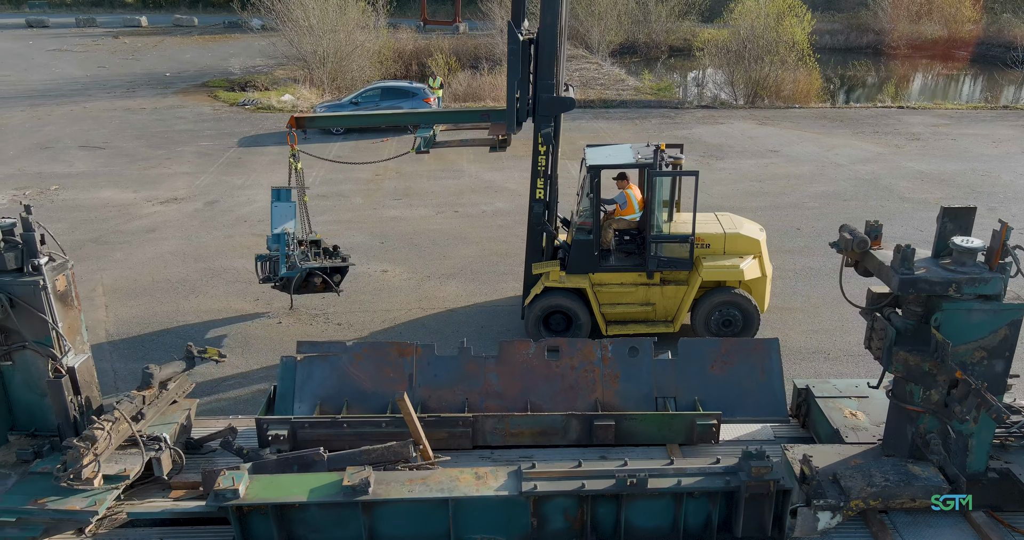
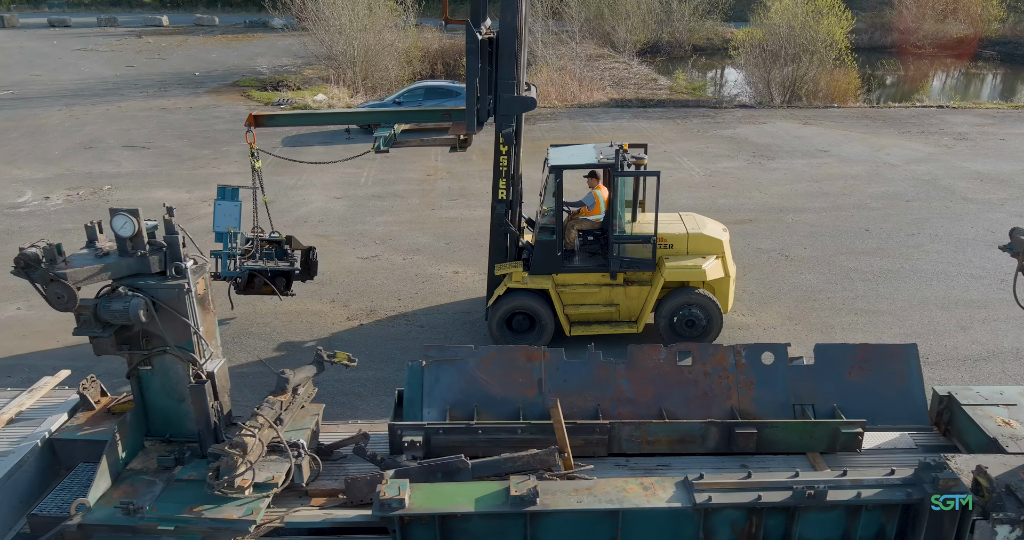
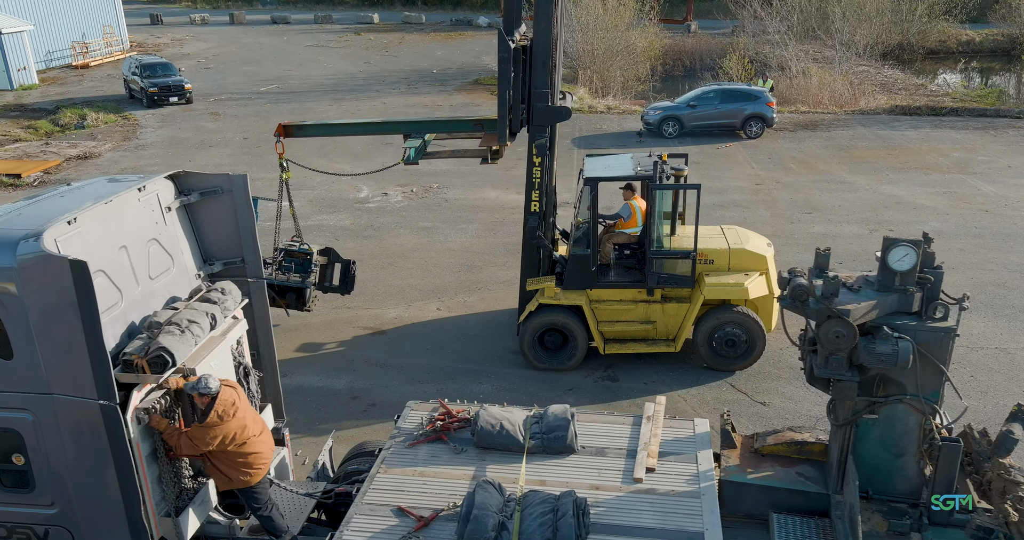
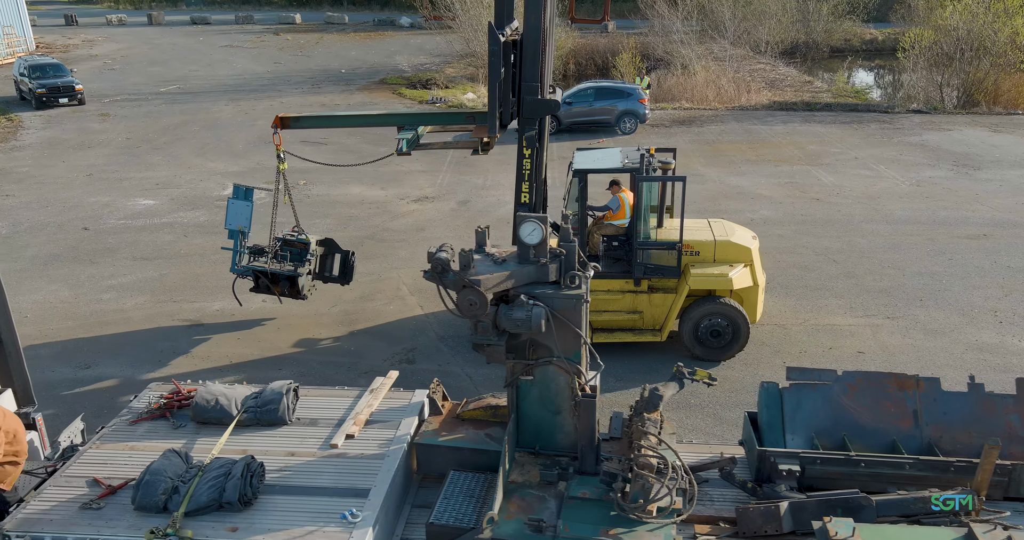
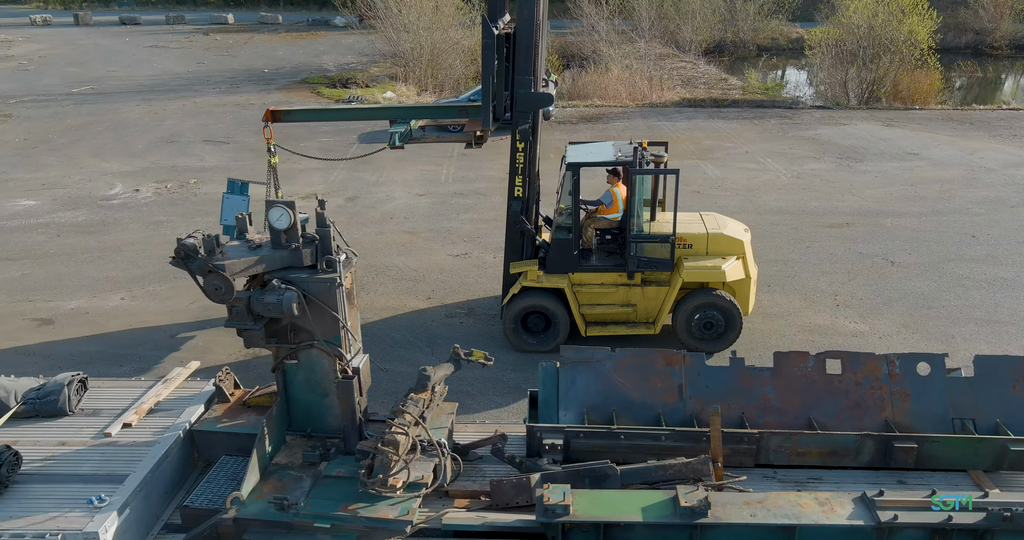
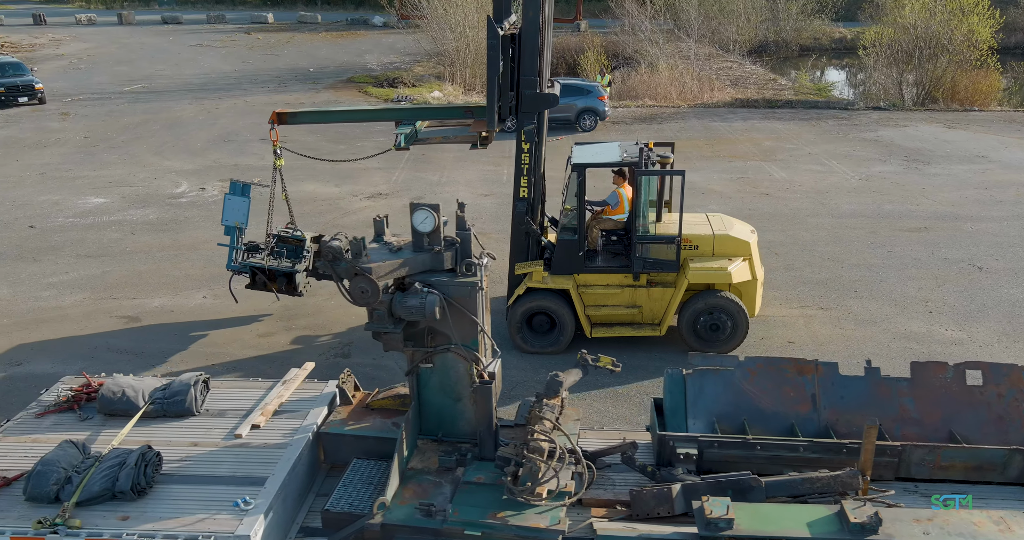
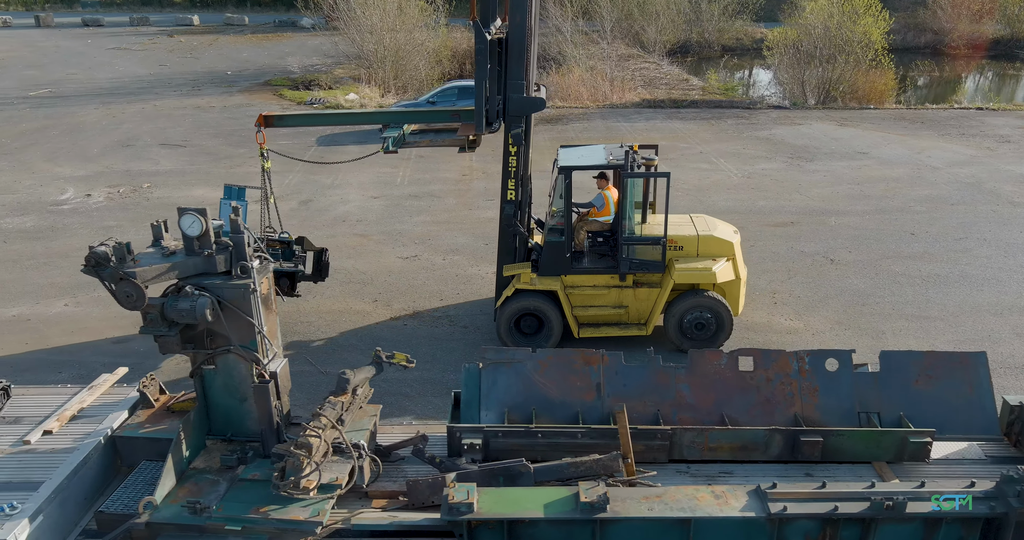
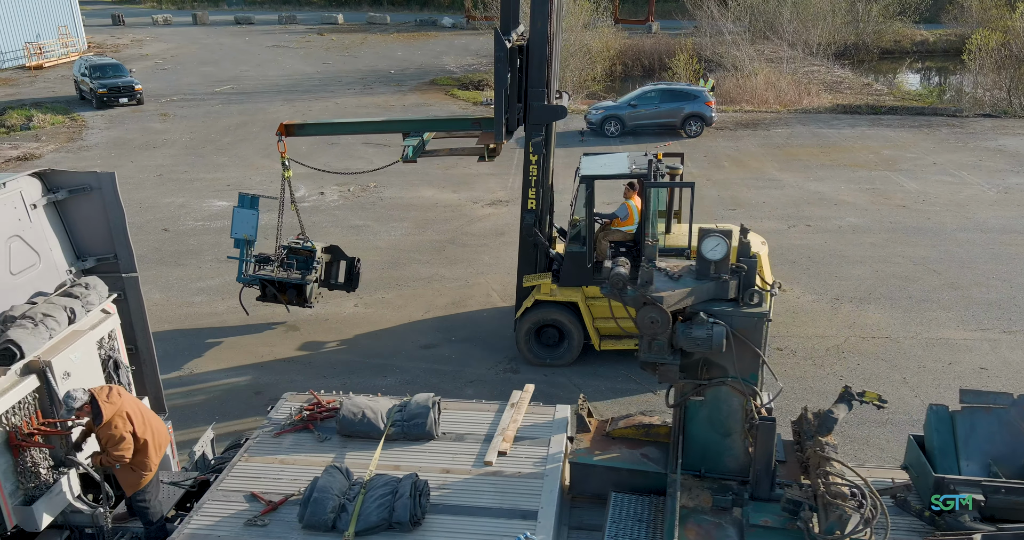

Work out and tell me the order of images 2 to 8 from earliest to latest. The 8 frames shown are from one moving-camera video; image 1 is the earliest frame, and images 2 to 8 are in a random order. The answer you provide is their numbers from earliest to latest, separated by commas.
2, 7, 5, 6, 4, 8, 3
